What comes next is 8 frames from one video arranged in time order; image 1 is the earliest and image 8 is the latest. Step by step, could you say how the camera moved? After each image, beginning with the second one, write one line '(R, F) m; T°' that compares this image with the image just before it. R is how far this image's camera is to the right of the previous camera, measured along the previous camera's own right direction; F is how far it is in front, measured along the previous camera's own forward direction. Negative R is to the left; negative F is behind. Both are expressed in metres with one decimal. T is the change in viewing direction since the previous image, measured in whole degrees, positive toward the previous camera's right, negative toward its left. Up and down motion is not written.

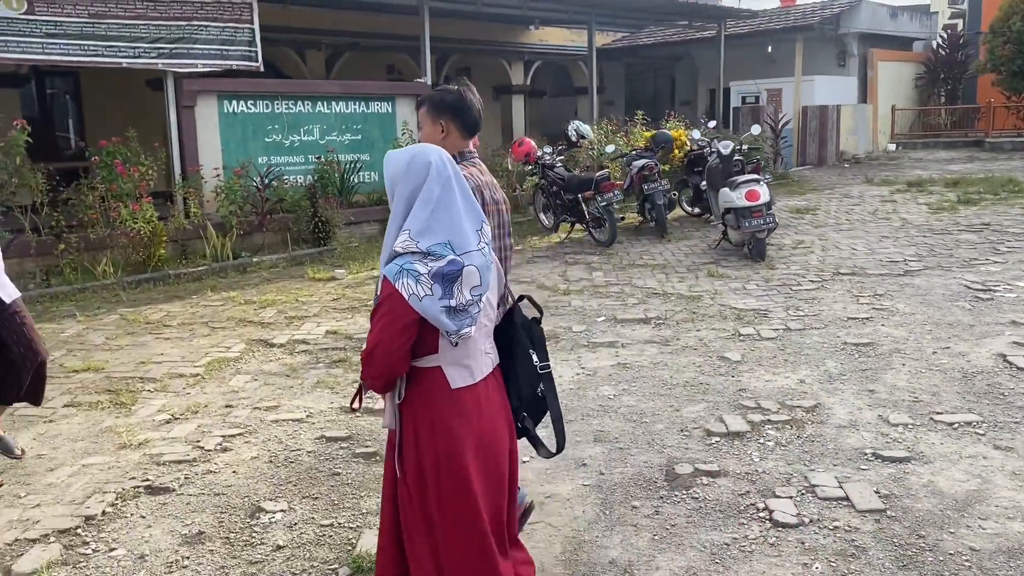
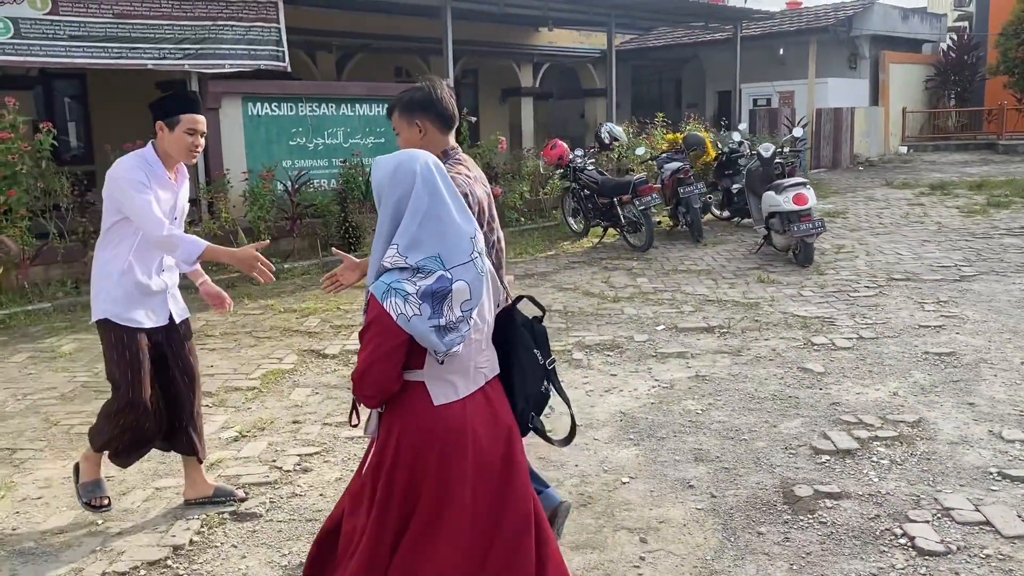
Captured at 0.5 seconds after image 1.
(-0.4, +0.2) m; +1°
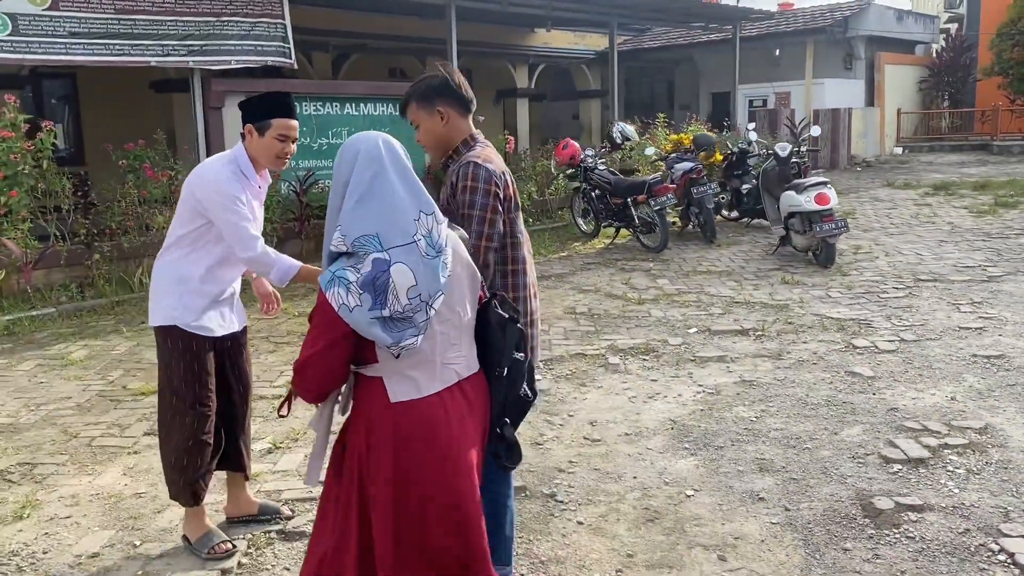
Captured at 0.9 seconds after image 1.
(-0.3, +0.2) m; +1°
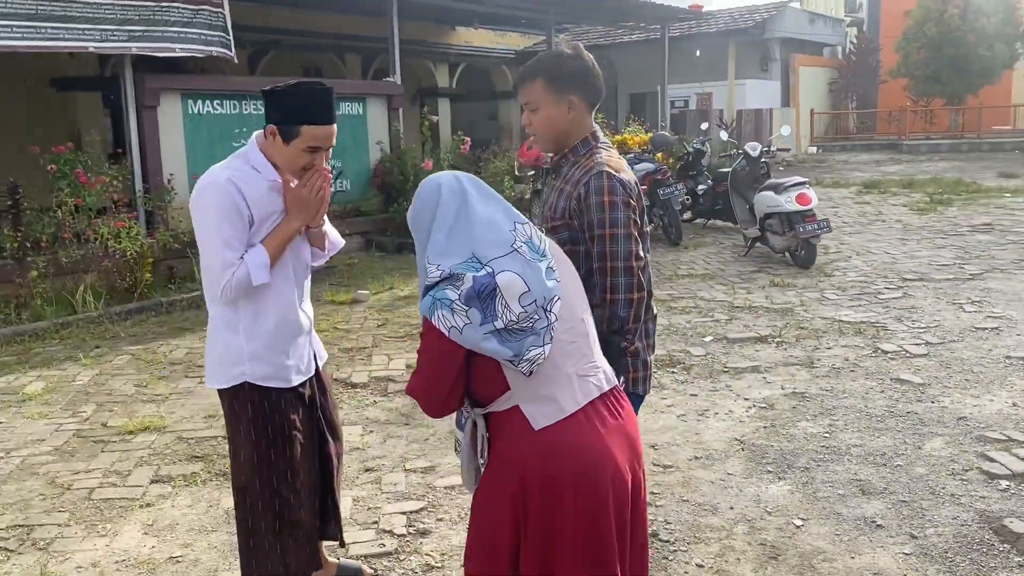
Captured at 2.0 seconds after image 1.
(-0.6, +0.4) m; +7°
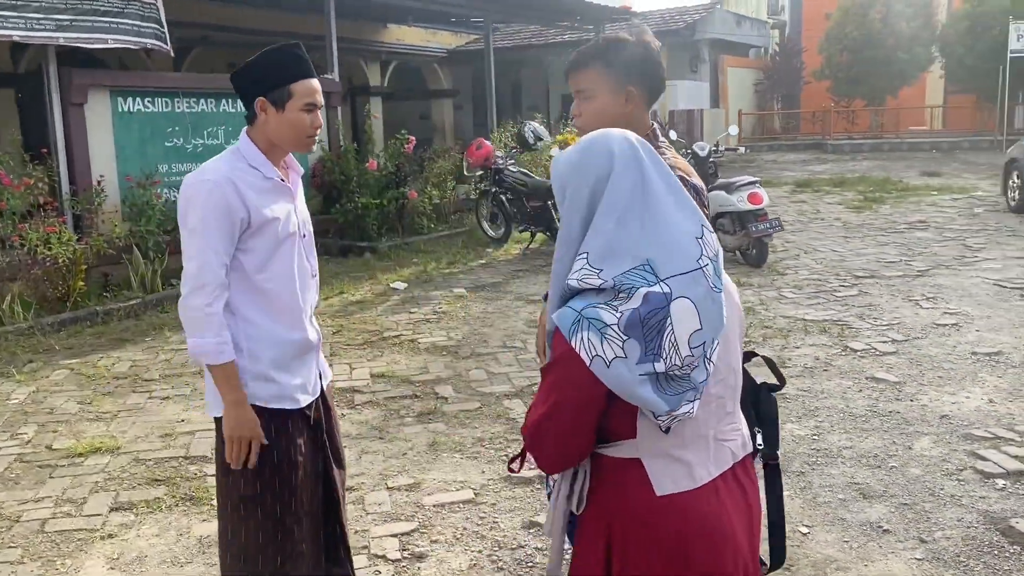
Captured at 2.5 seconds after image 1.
(-0.2, +0.2) m; +5°
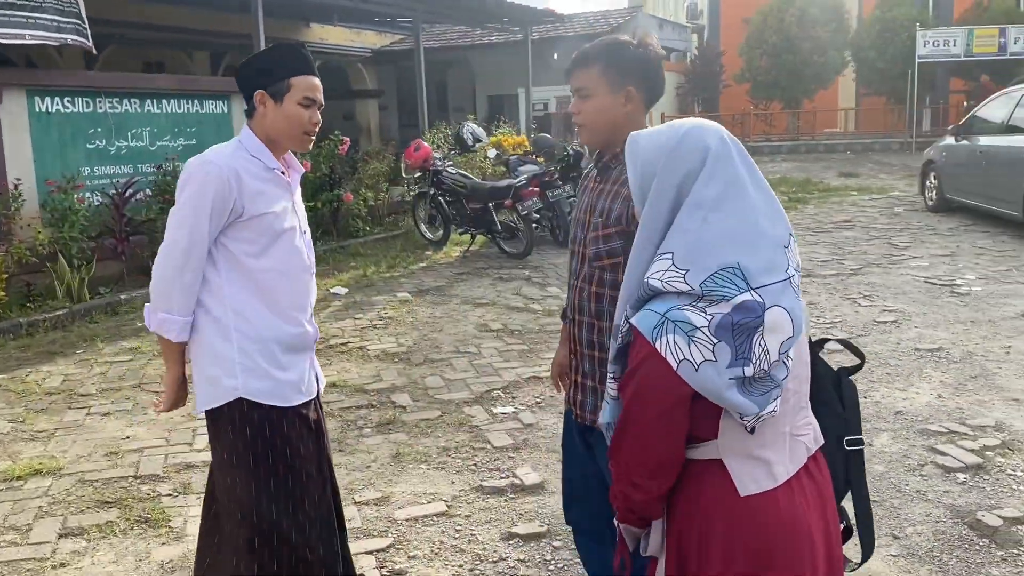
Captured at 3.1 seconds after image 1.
(-0.2, +0.1) m; +5°
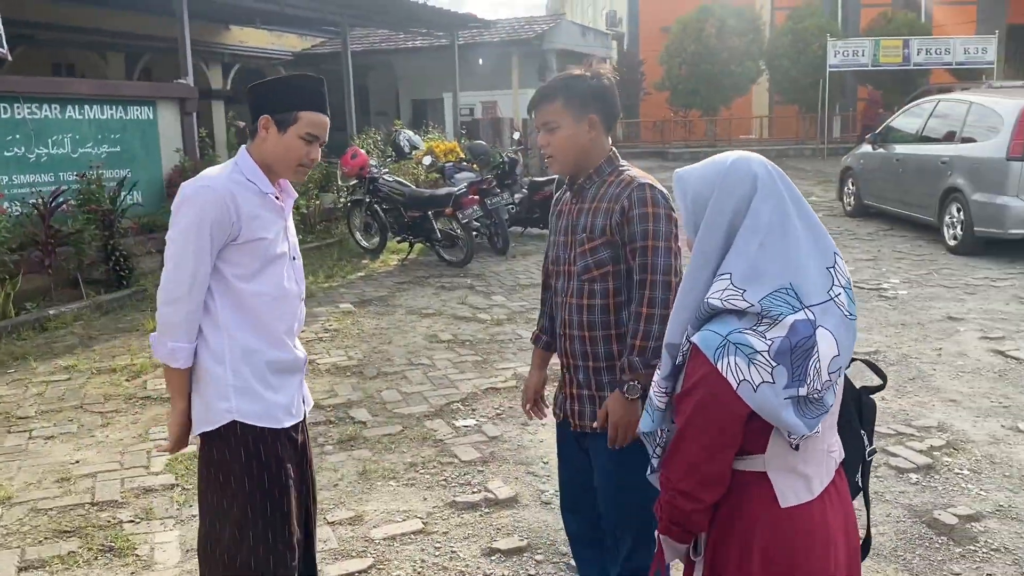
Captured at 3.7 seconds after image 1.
(-0.2, 0.0) m; +5°
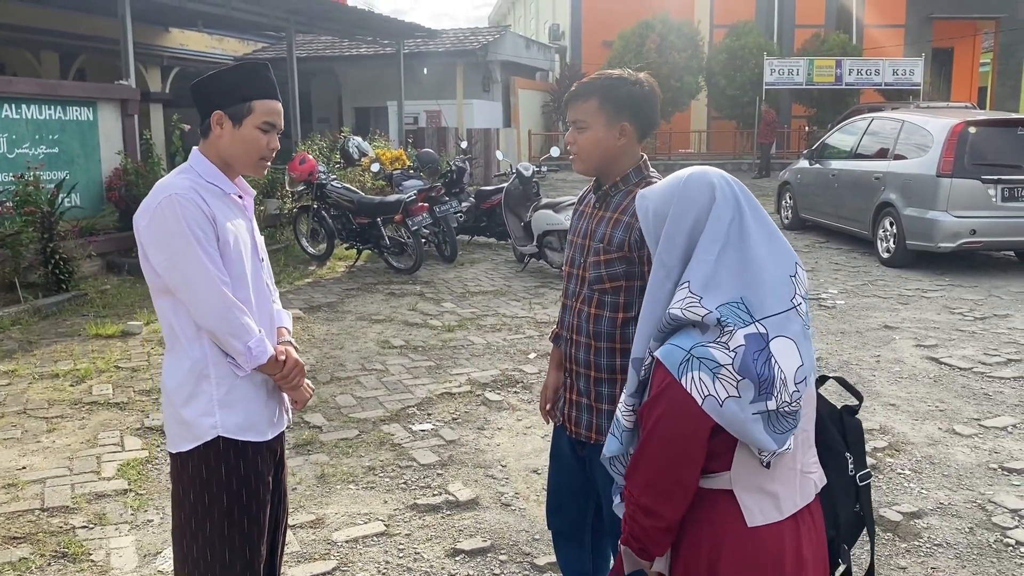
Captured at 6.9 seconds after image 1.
(-0.1, 0.0) m; +4°
